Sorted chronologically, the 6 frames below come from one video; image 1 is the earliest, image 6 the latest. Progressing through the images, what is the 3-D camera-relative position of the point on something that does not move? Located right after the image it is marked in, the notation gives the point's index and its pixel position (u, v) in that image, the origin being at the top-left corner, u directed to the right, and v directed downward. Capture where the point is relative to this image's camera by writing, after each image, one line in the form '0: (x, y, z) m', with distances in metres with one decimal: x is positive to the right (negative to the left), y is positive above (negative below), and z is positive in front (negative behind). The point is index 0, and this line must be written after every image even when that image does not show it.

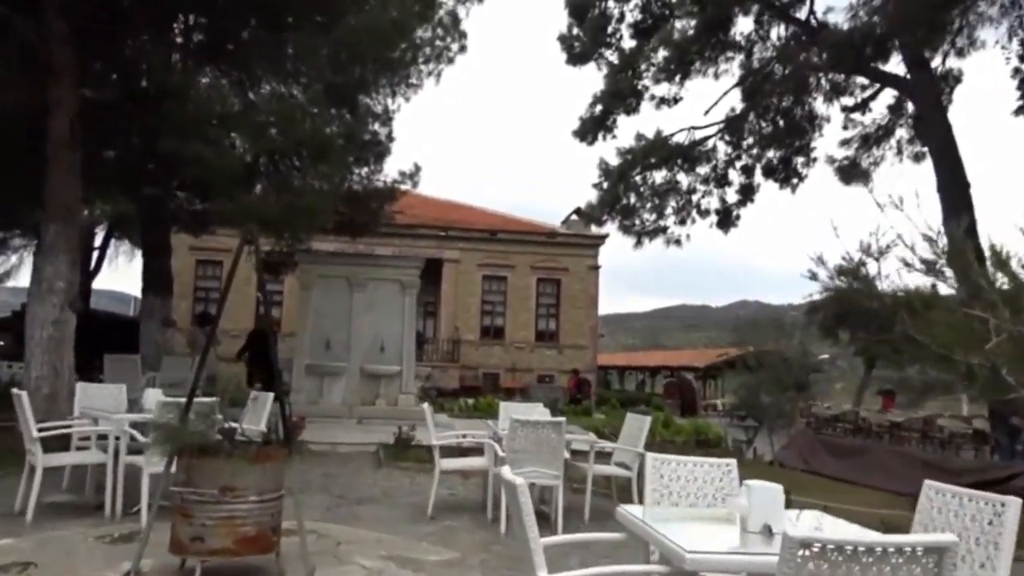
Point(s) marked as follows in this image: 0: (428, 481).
0: (-1.0, -2.3, +8.8) m
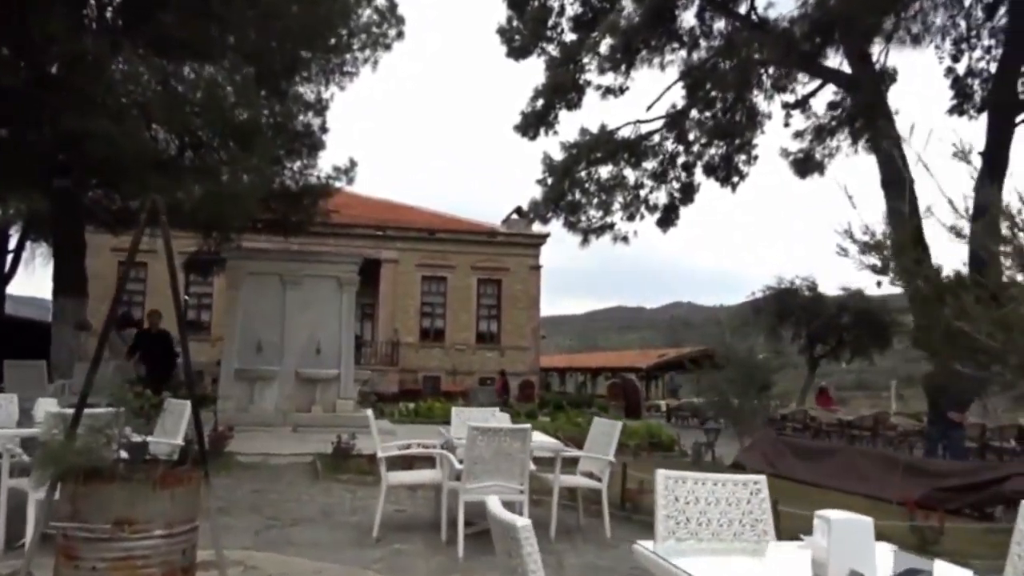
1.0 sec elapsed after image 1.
0: (-1.5, -2.2, +7.9) m
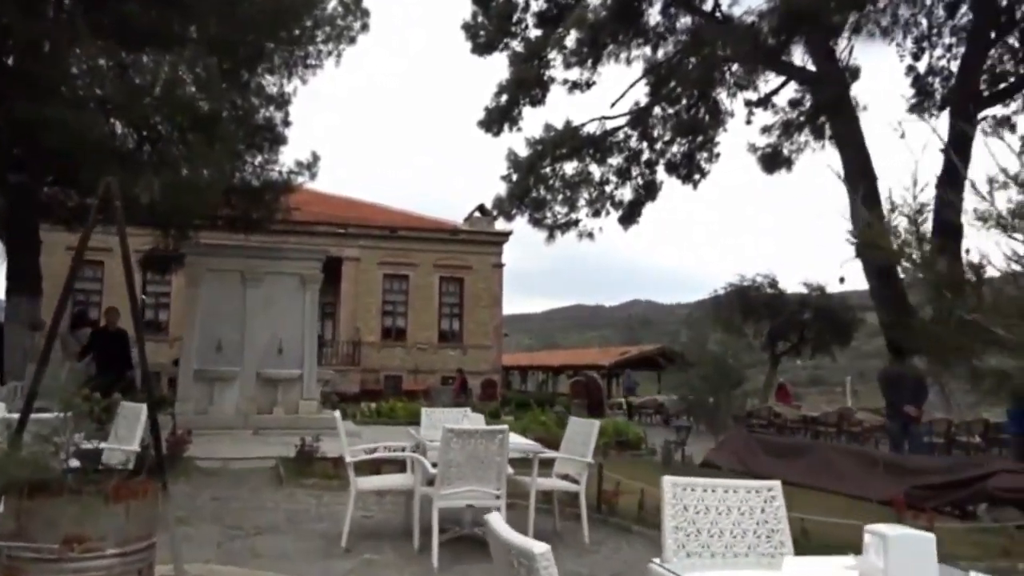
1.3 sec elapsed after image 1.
0: (-1.7, -2.2, +7.6) m
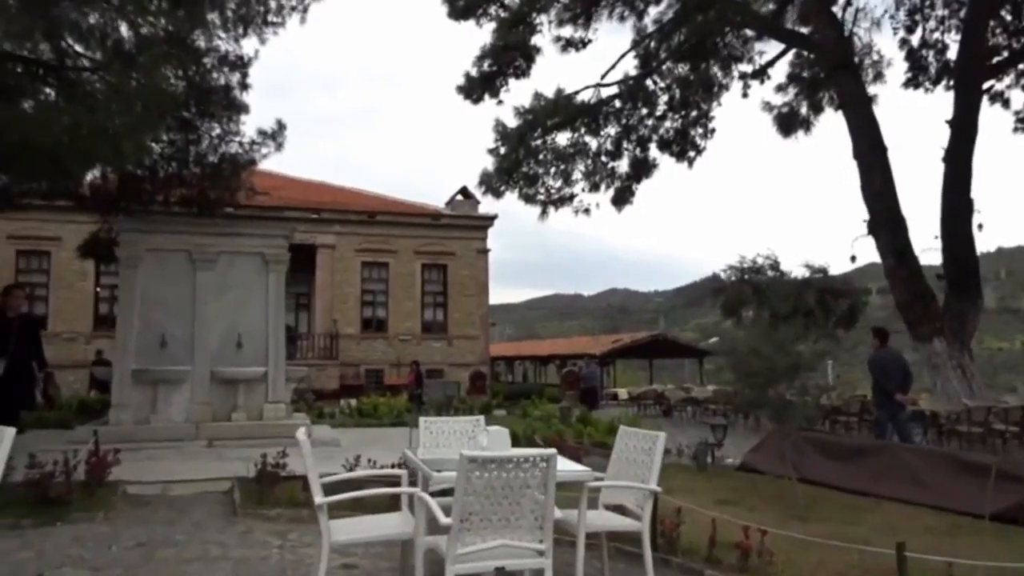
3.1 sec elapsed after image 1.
0: (-1.5, -2.0, +5.7) m
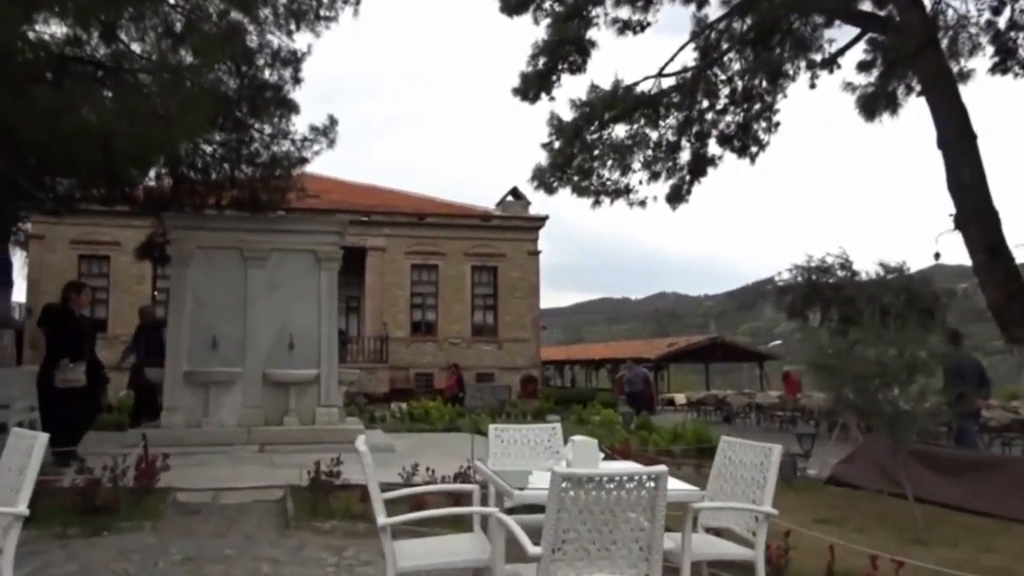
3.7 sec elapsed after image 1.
0: (-1.0, -1.9, +5.2) m
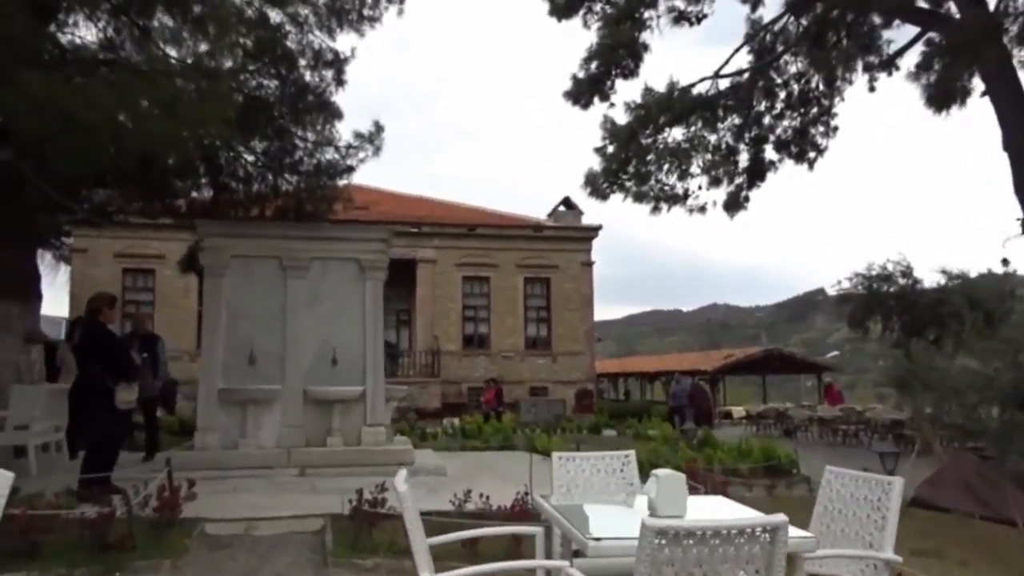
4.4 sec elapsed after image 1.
0: (-0.6, -1.9, +4.5) m
